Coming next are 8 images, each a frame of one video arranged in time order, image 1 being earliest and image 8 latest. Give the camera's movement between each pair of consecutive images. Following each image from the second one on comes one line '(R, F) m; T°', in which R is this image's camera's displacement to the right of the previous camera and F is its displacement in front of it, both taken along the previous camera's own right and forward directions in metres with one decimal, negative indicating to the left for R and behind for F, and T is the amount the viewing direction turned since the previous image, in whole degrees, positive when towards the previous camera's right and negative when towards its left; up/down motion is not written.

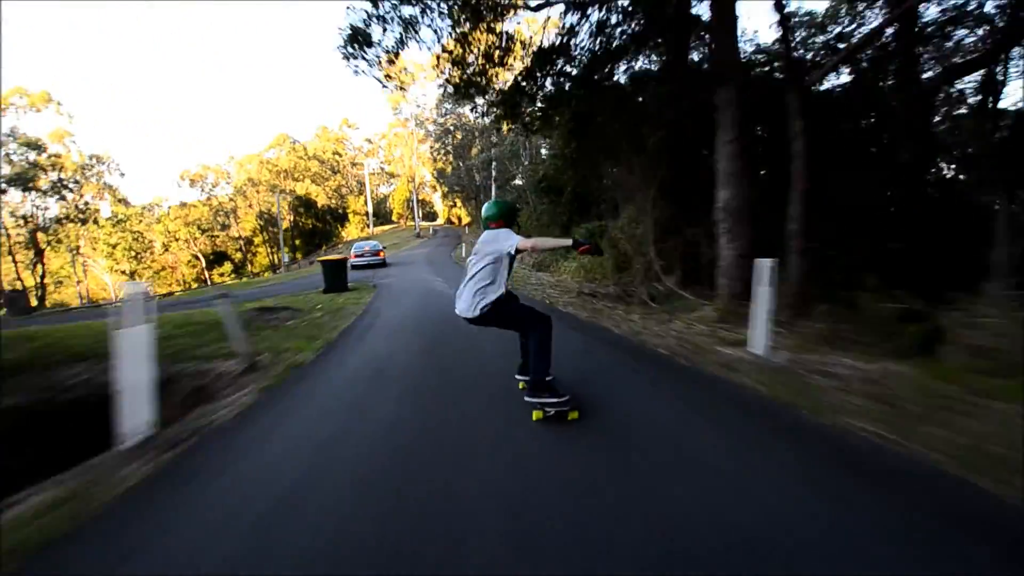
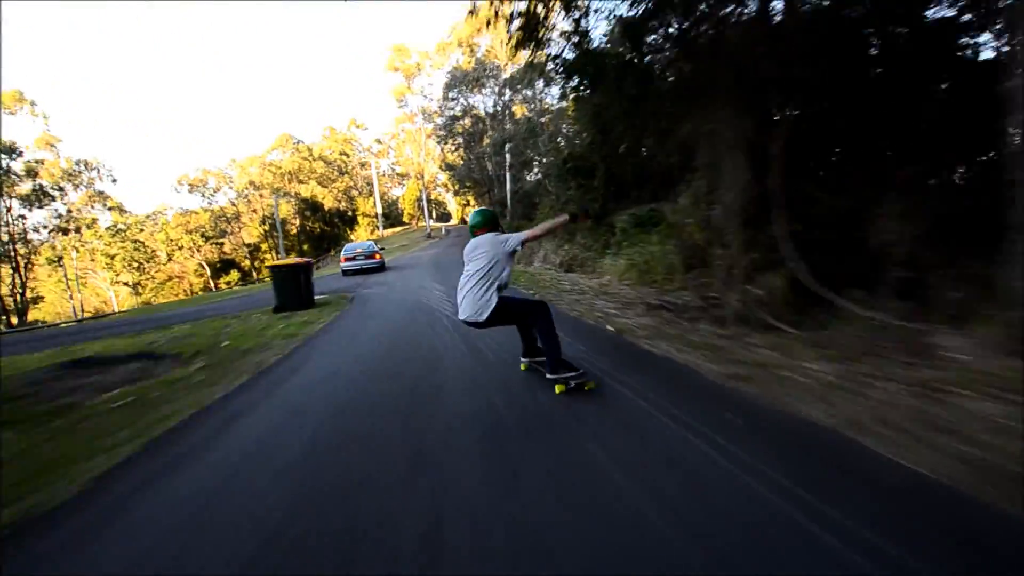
(-0.1, +3.1) m; -2°
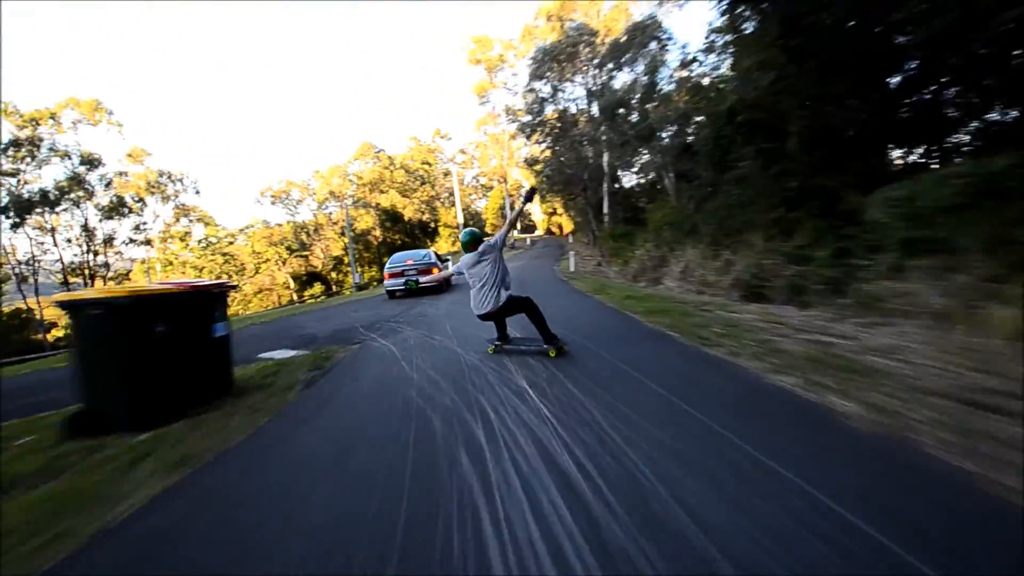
(-0.6, +4.9) m; -8°
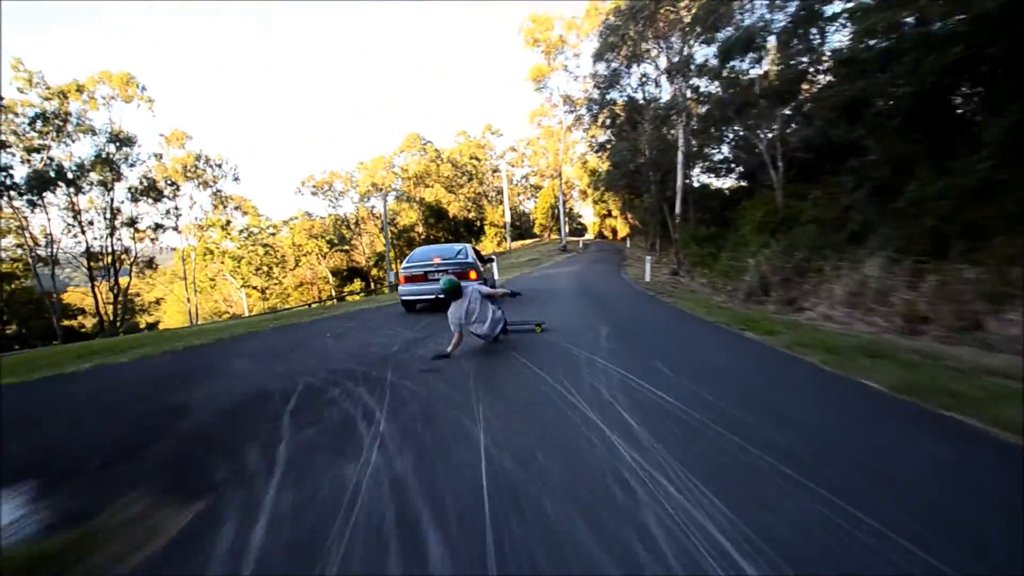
(-0.3, +3.3) m; -4°
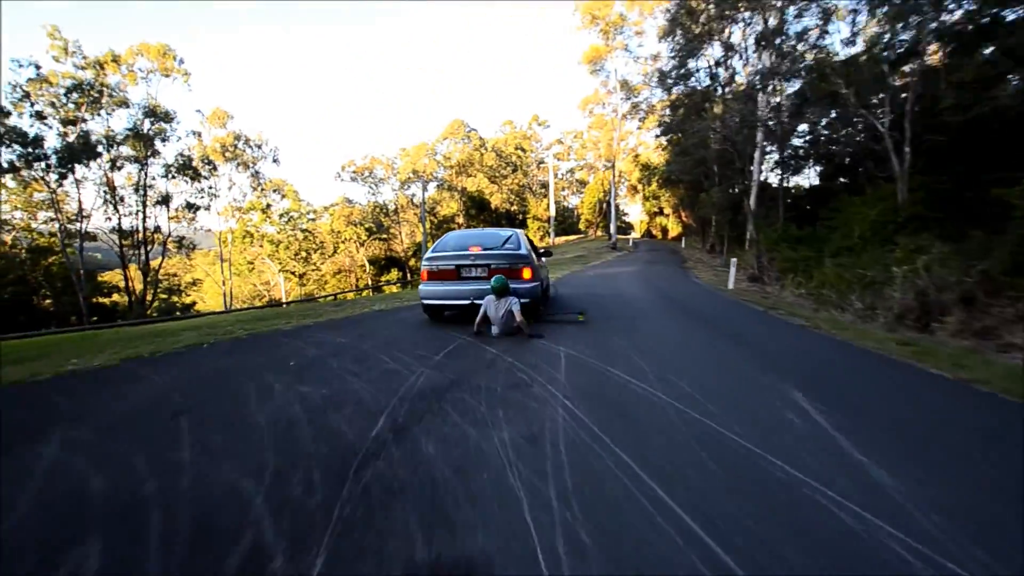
(-0.3, +2.2) m; -4°
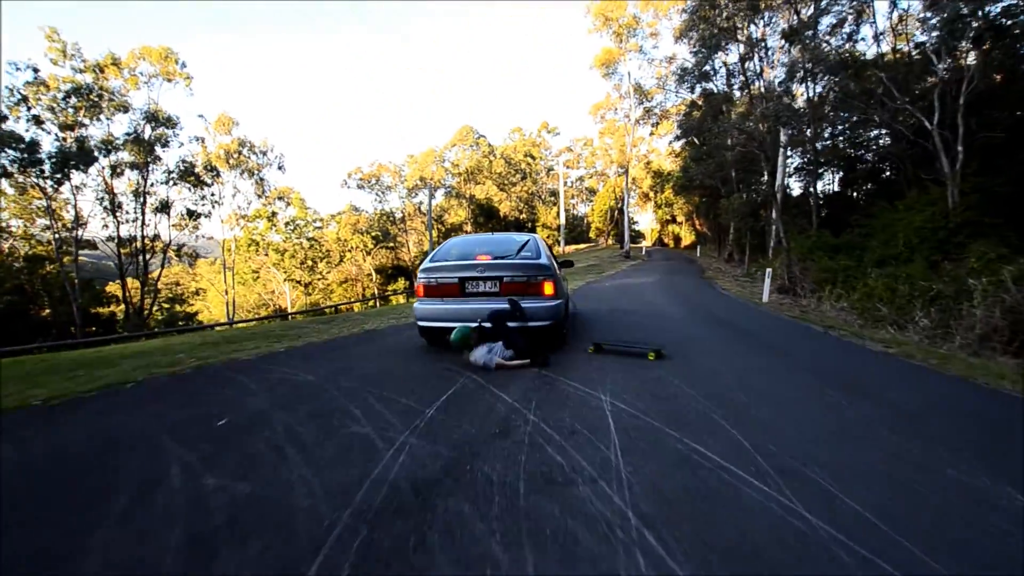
(-0.1, +1.0) m; -1°
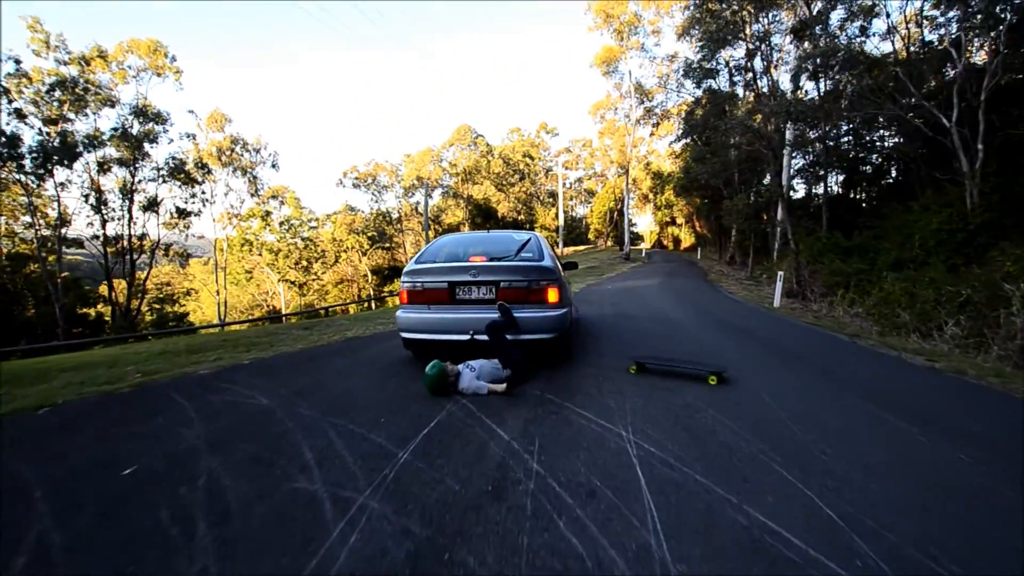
(0.0, +0.5) m; 0°
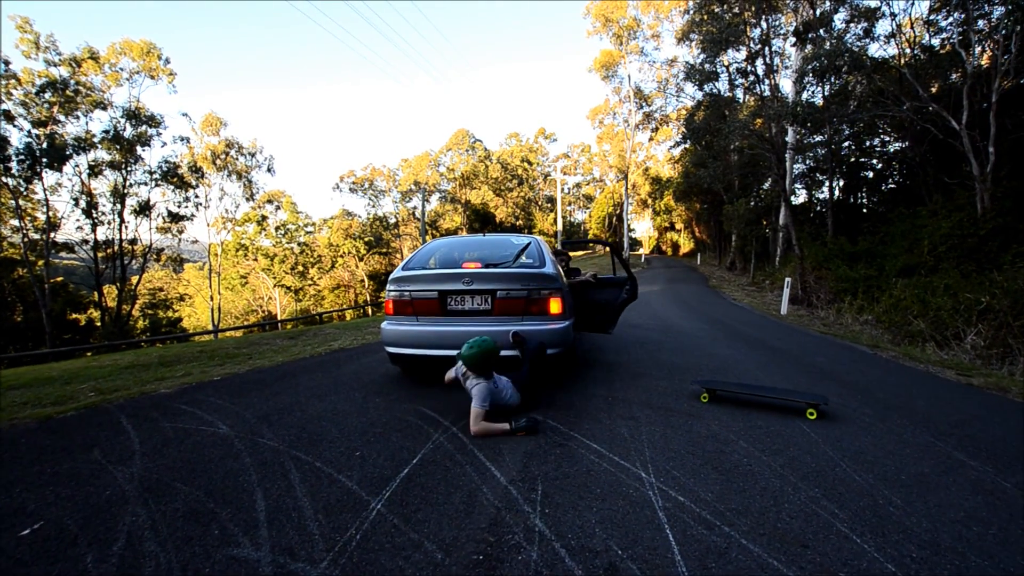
(0.0, +0.3) m; 0°
